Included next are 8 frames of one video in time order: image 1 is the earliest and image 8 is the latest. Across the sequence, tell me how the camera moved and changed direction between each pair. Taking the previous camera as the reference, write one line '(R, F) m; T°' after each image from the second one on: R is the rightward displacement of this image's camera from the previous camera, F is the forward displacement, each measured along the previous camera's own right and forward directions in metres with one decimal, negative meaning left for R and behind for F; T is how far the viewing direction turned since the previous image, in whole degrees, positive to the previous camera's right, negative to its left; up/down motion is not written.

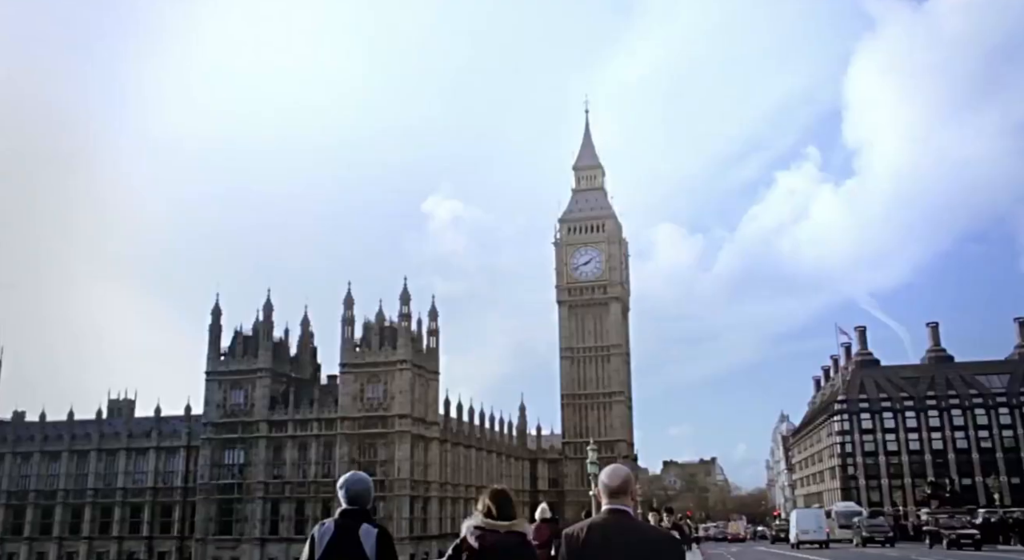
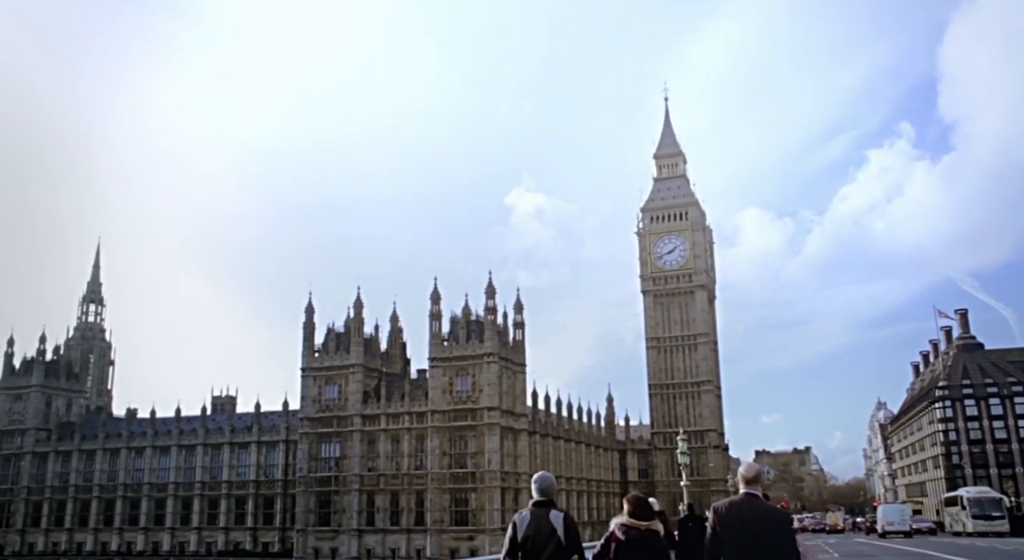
(0.0, -0.6) m; -5°
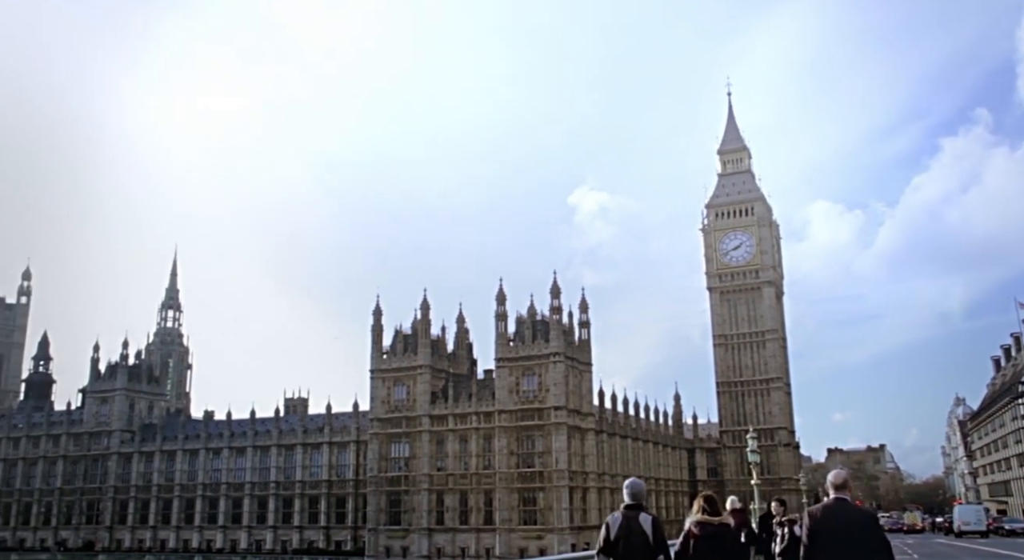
(0.0, -0.2) m; -4°
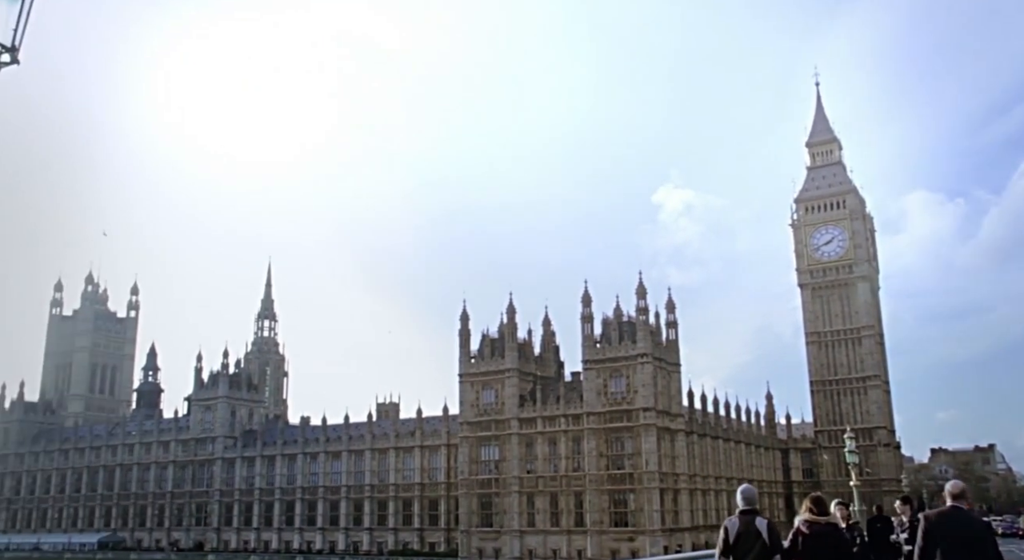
(+0.1, -0.4) m; -5°
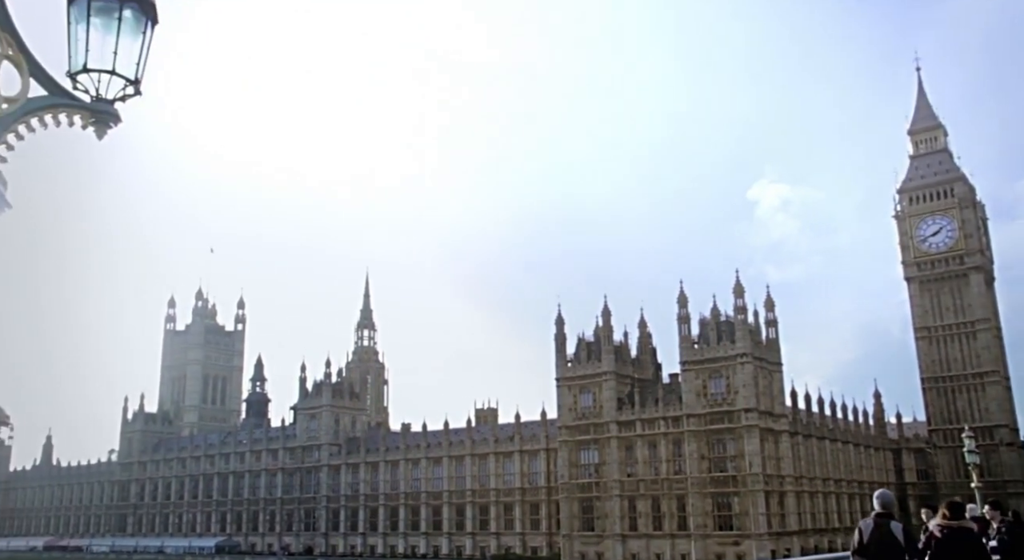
(0.0, -0.1) m; -6°
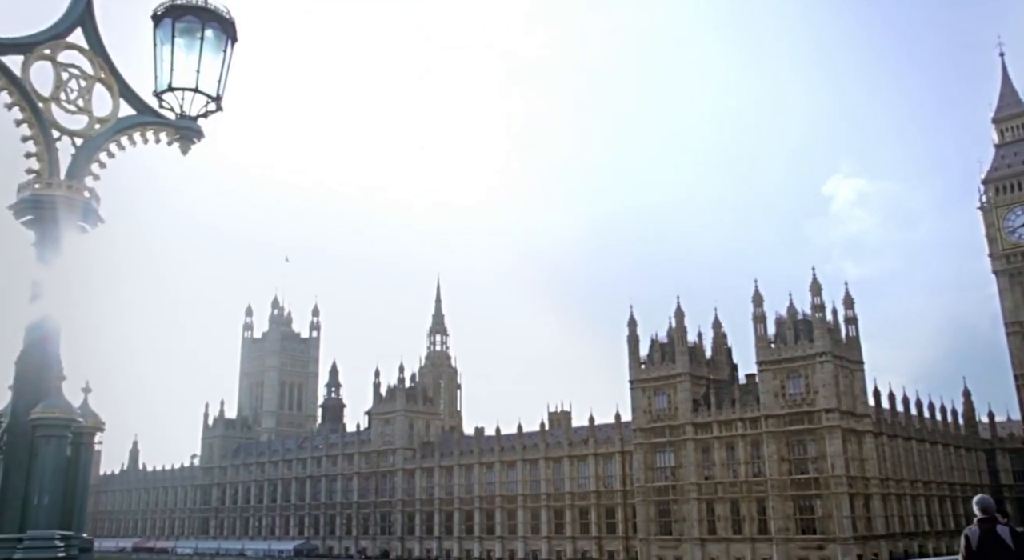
(0.0, +0.4) m; -4°
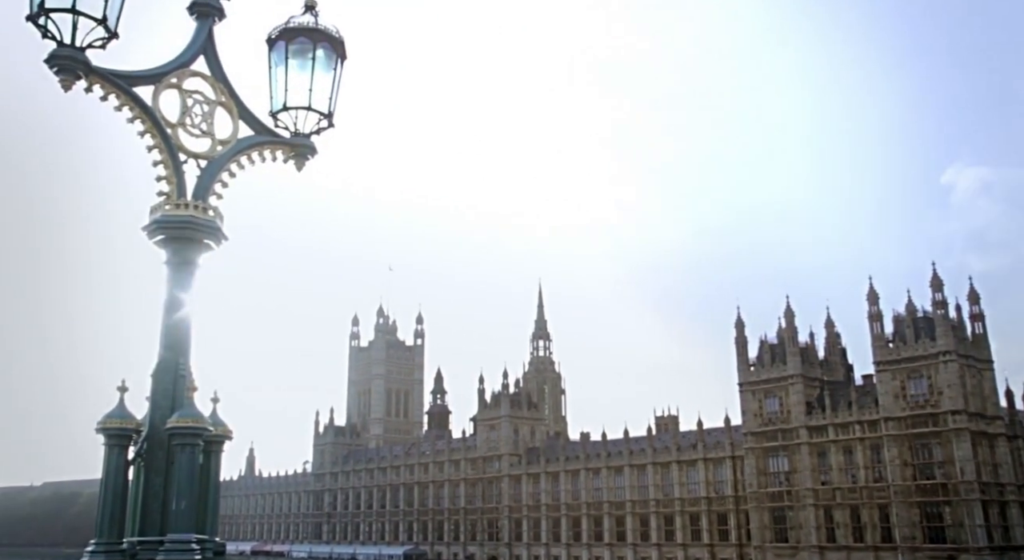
(-0.4, +0.3) m; -6°
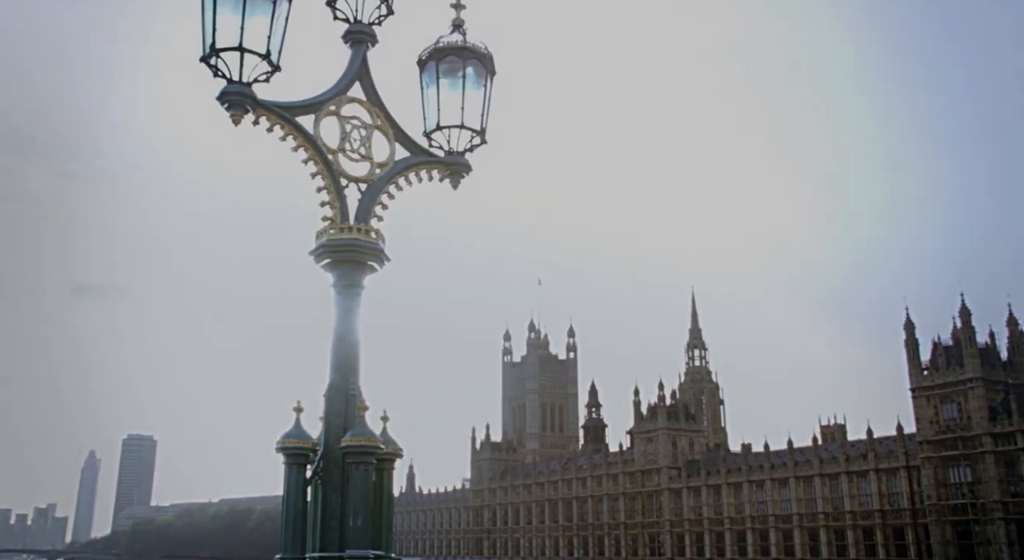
(-0.5, +0.6) m; -9°
